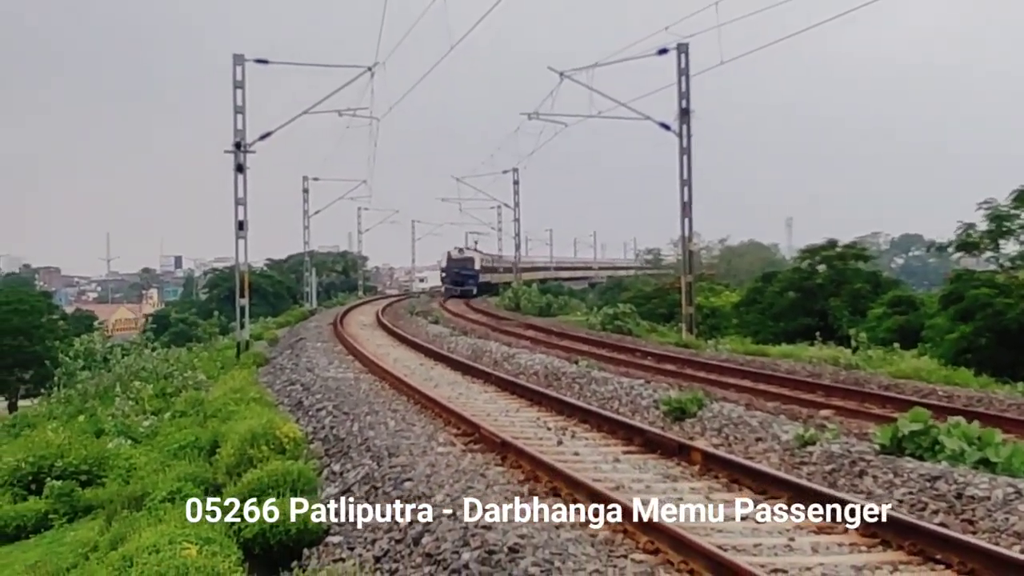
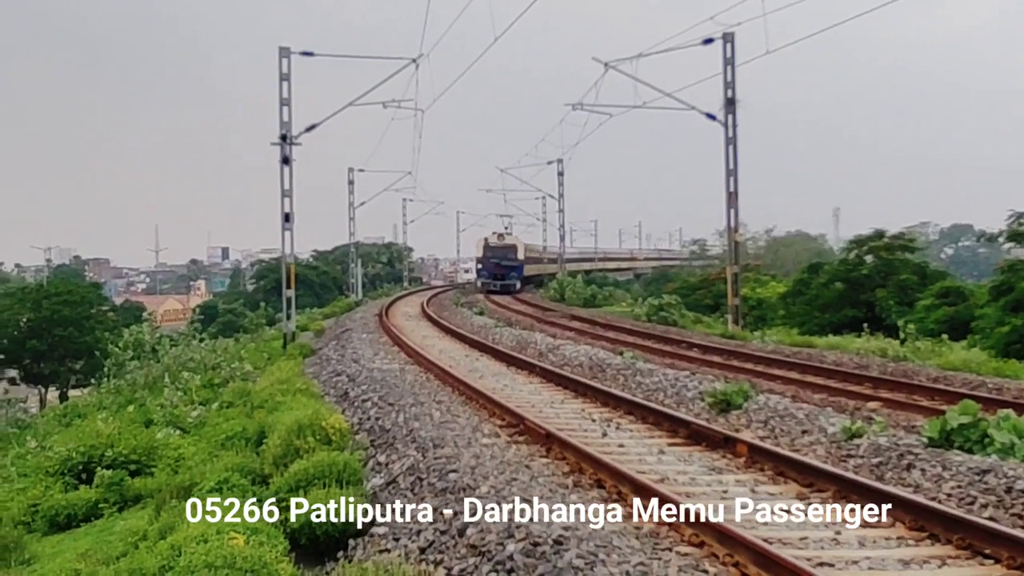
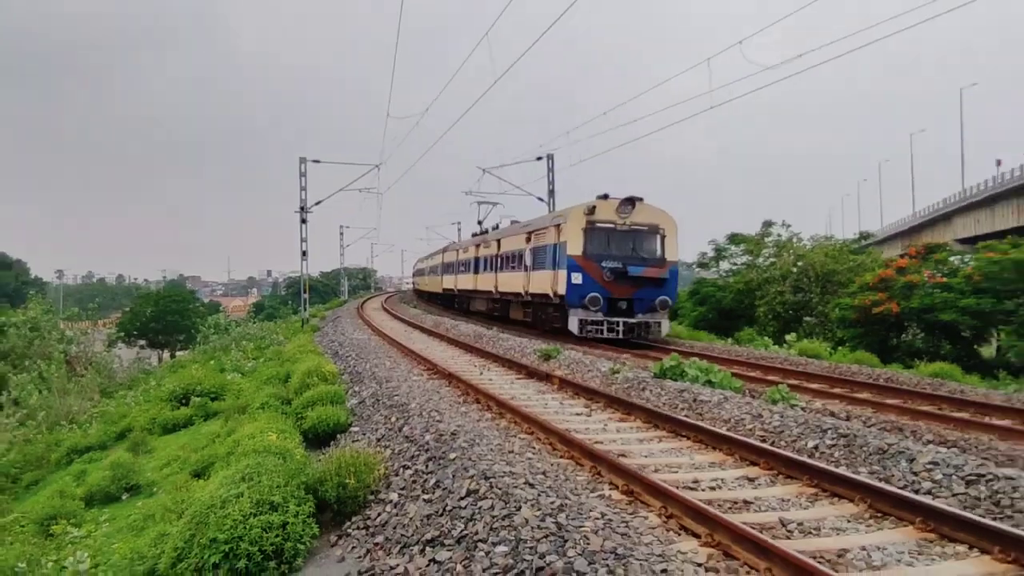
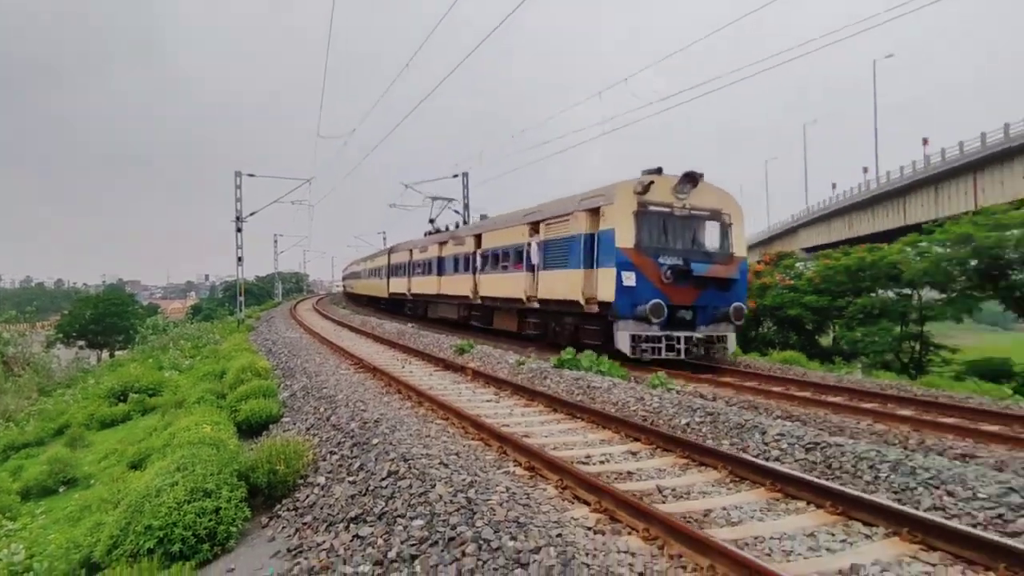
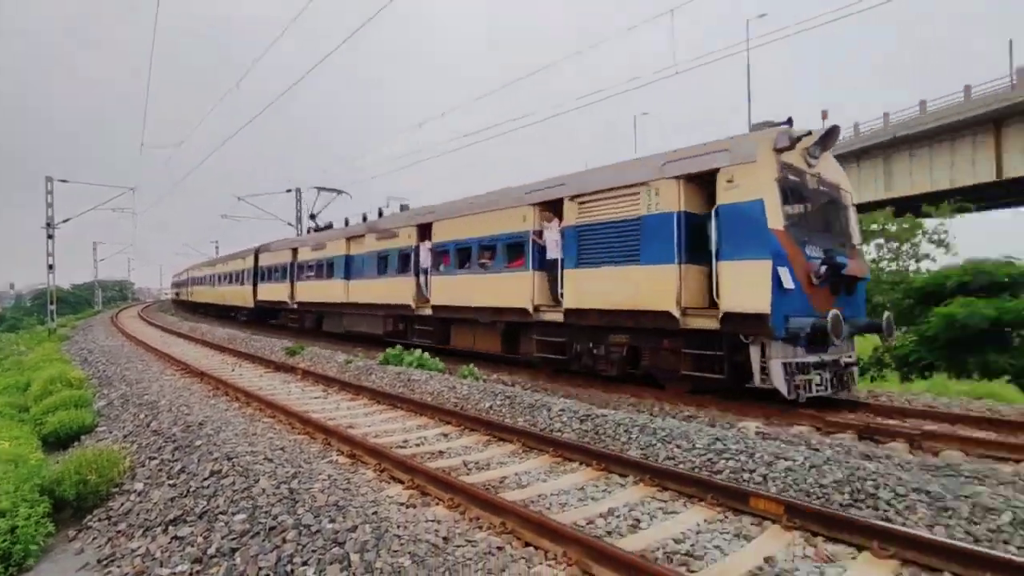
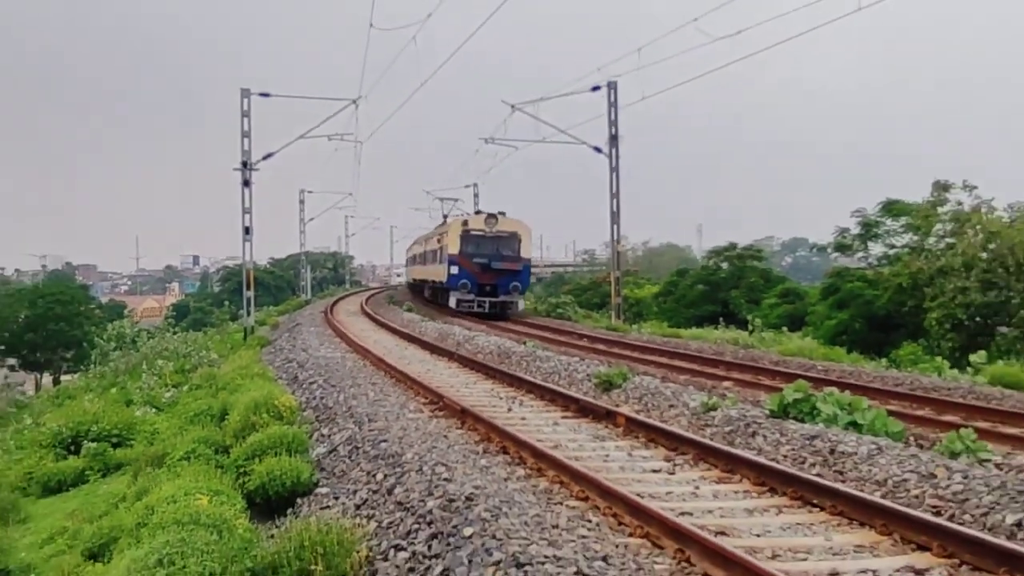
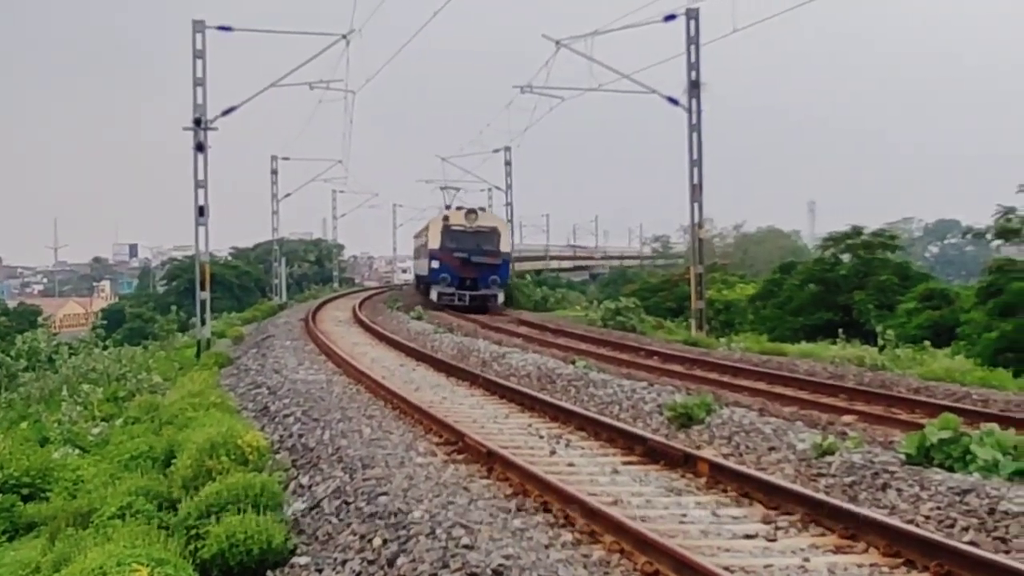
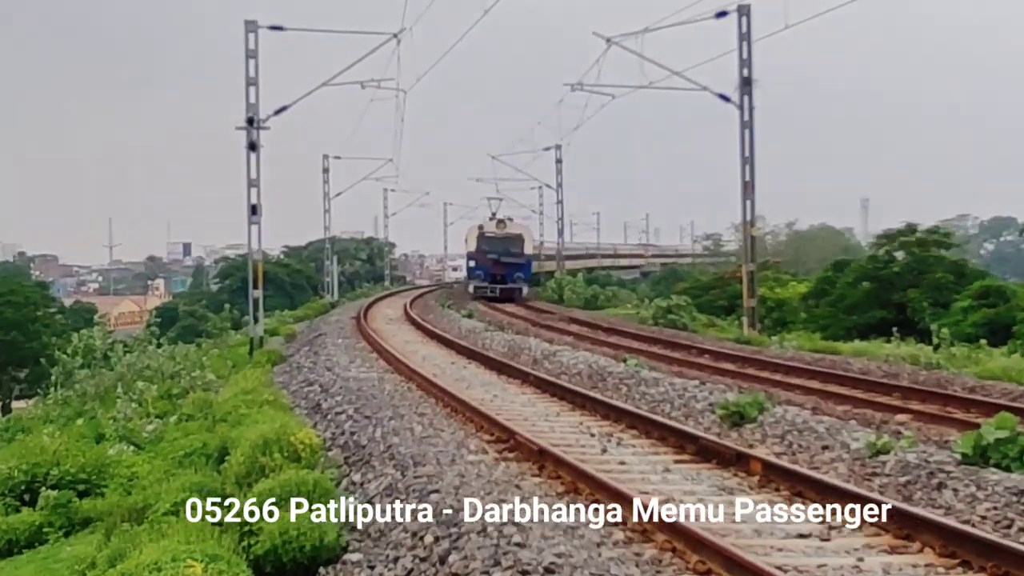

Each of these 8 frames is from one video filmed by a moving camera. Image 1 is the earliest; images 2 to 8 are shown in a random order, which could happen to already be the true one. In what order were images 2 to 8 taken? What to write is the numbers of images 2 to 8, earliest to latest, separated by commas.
2, 8, 7, 6, 3, 4, 5
